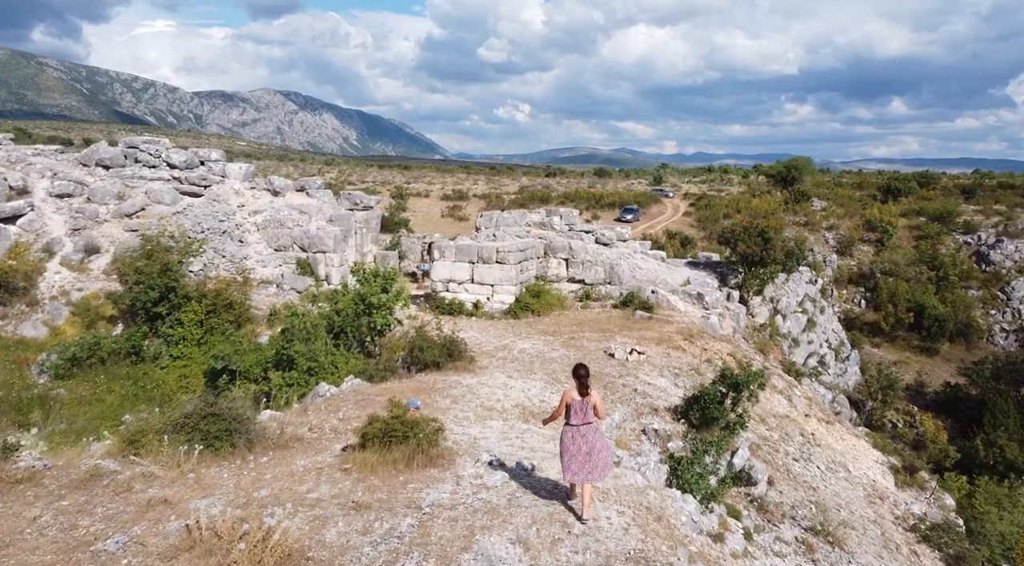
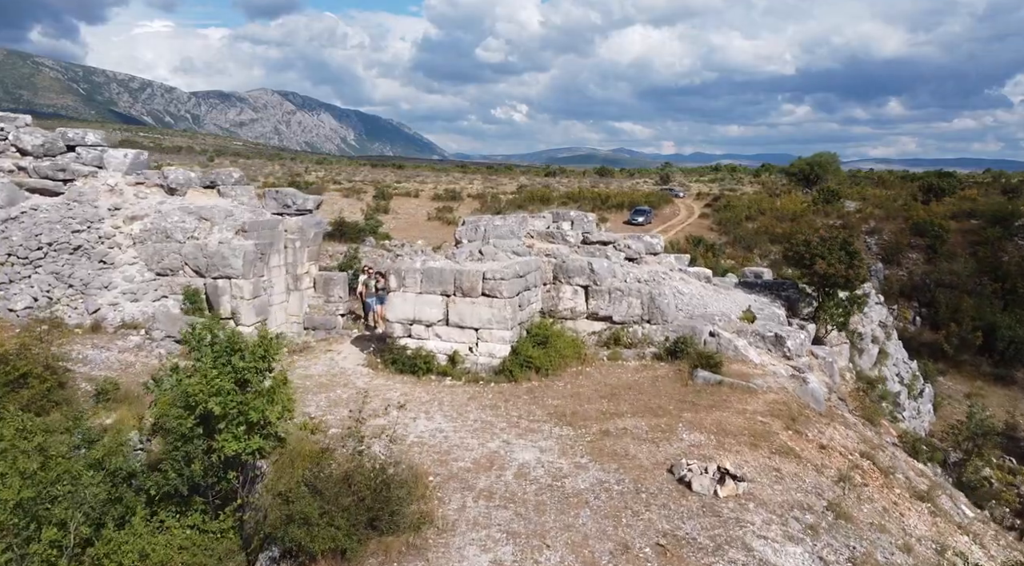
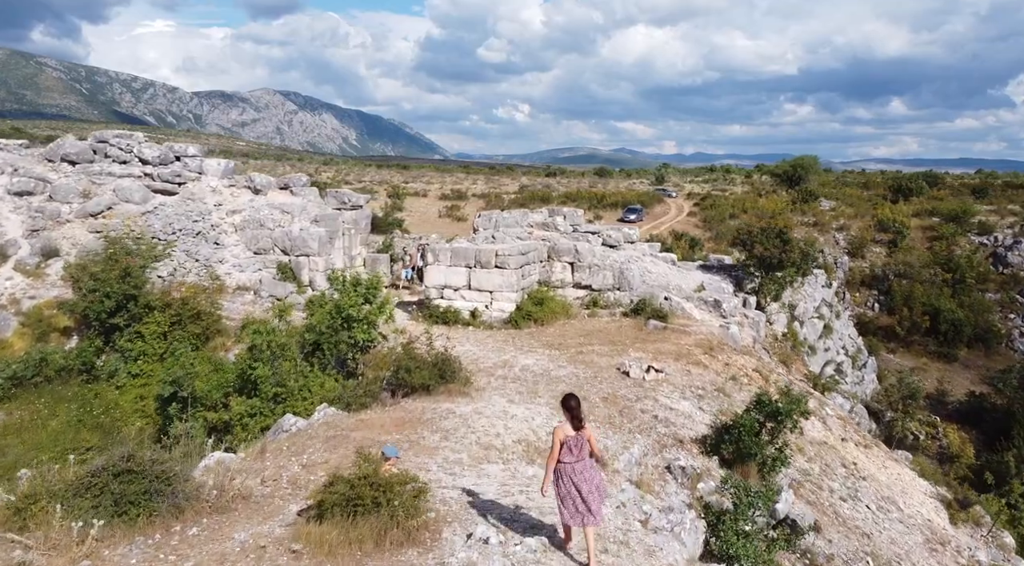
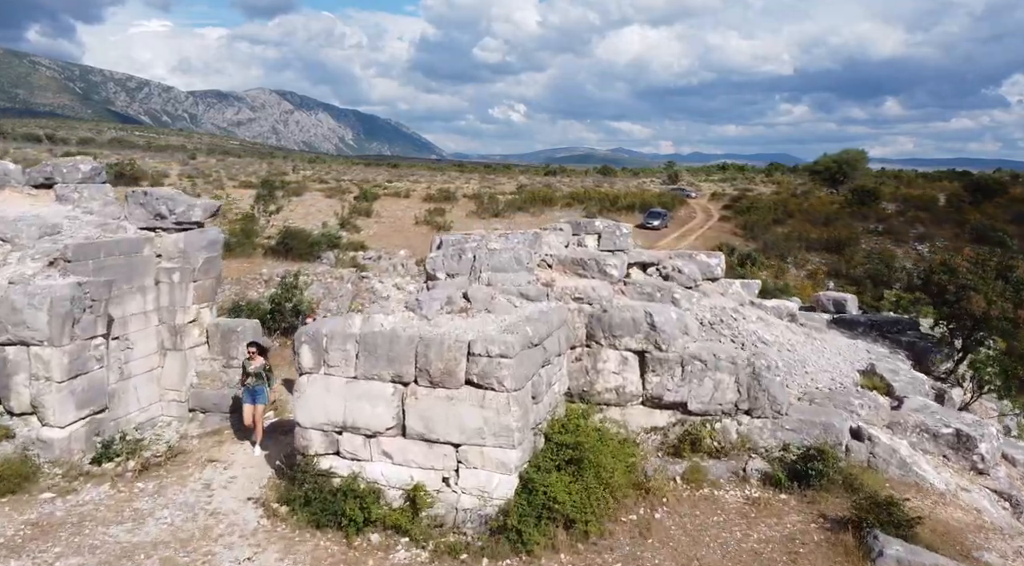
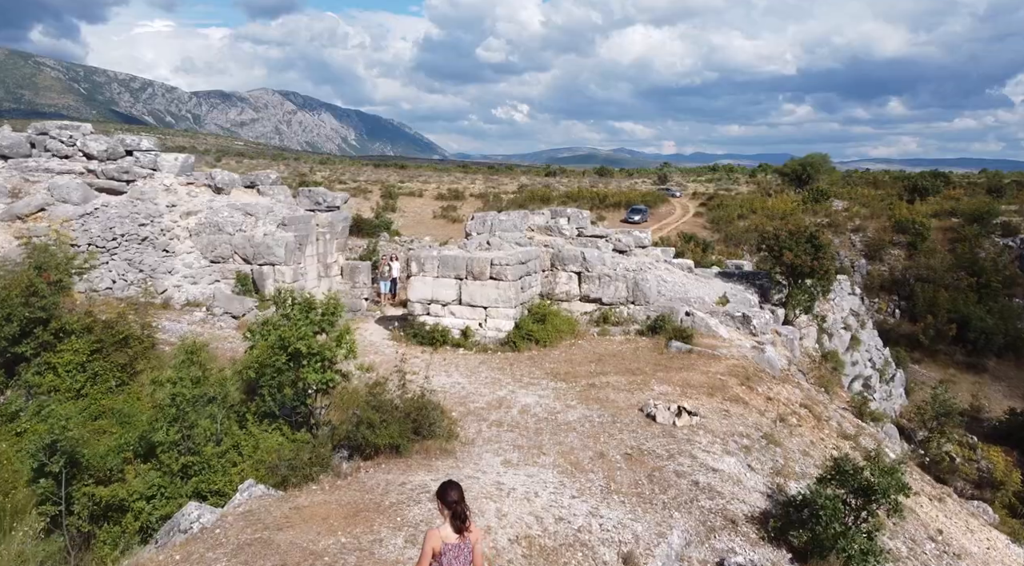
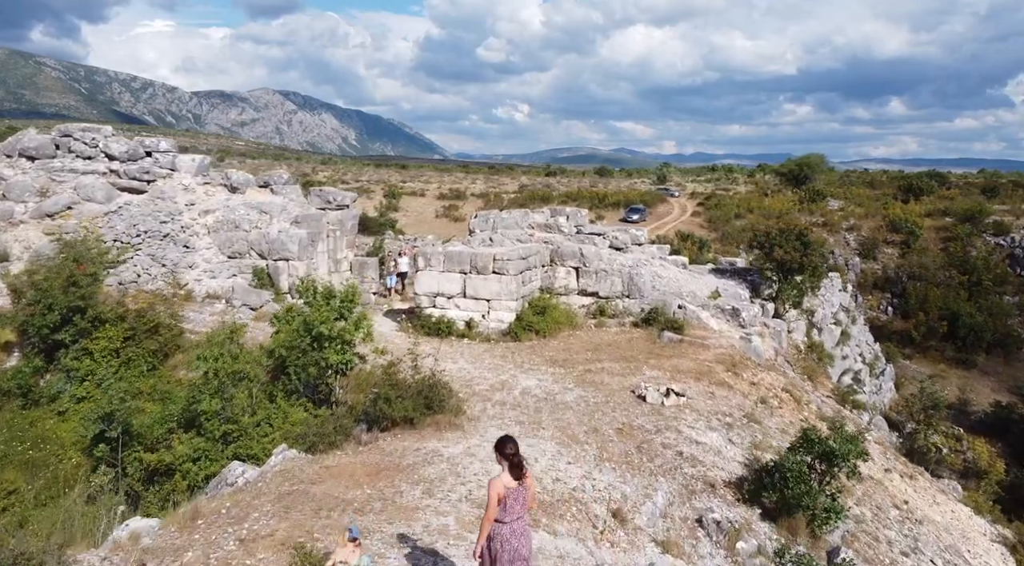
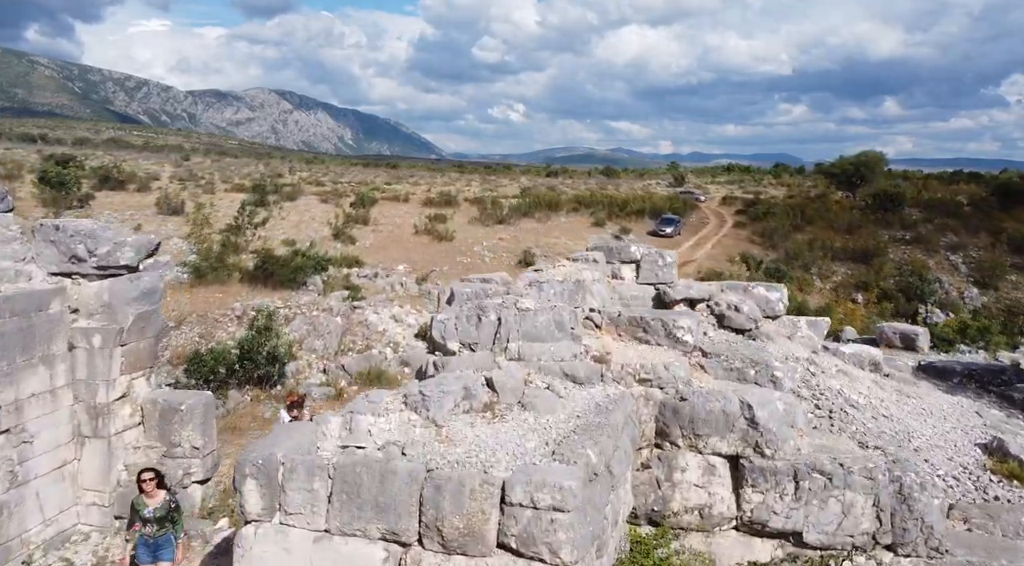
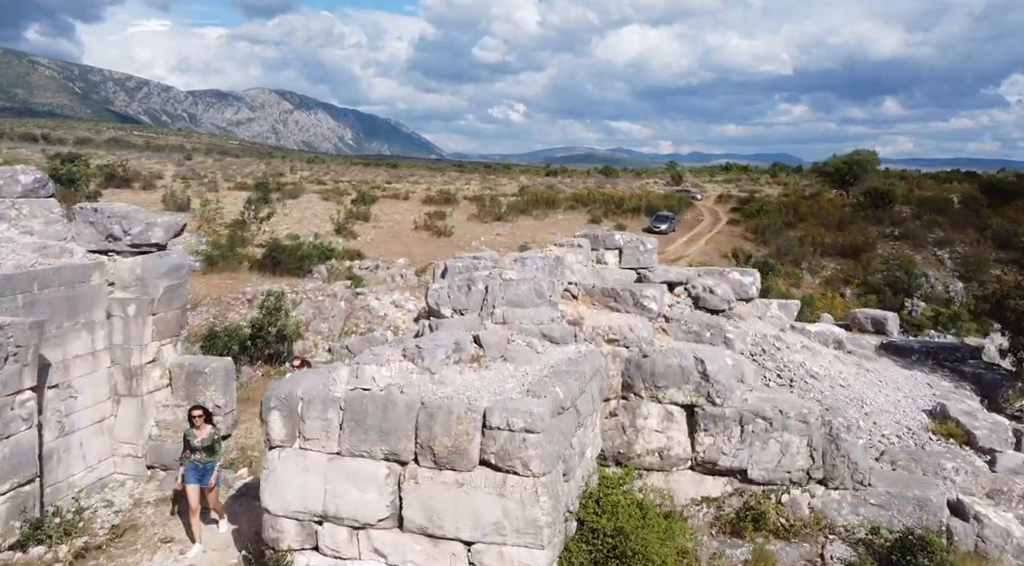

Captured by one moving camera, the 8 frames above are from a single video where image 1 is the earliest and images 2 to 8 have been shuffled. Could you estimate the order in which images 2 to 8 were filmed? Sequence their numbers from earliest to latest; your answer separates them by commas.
3, 6, 5, 2, 4, 8, 7
